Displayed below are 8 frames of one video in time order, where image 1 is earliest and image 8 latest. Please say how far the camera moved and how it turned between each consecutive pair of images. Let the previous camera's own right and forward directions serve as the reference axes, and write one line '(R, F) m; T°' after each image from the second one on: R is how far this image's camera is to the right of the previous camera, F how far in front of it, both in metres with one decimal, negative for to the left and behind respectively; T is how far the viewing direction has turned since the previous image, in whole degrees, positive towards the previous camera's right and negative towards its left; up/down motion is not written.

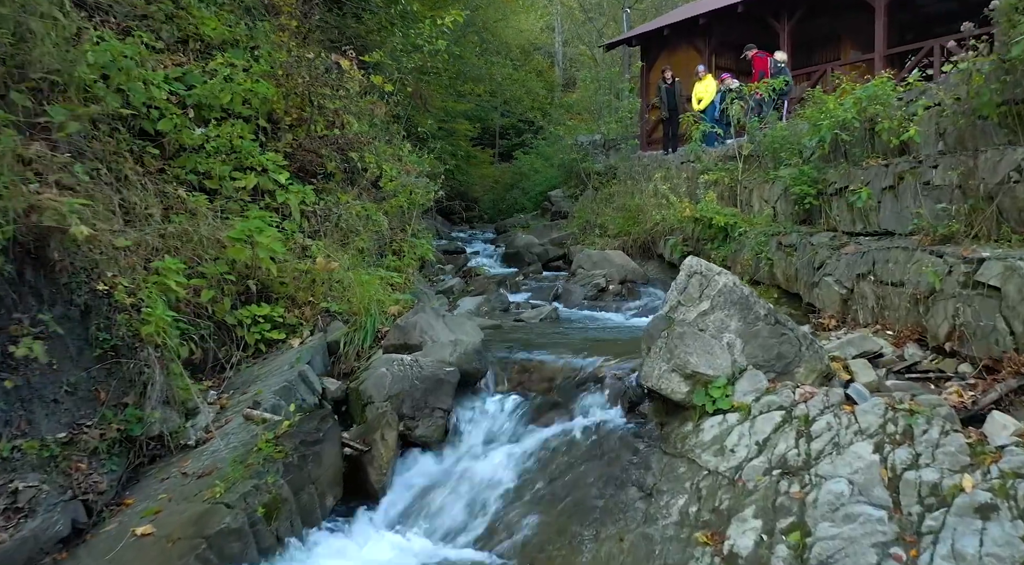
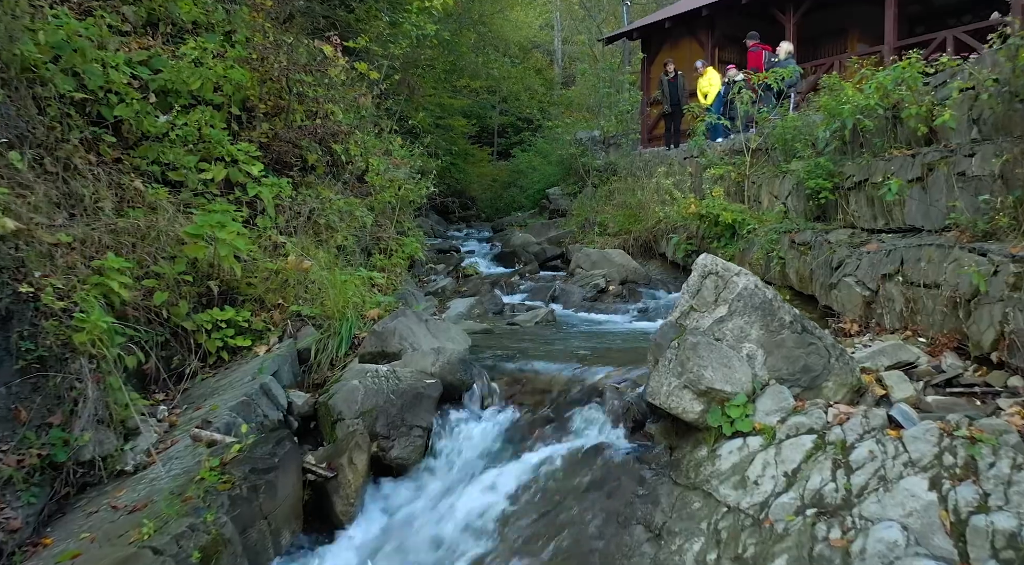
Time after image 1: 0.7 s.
(+0.1, +0.6) m; 0°
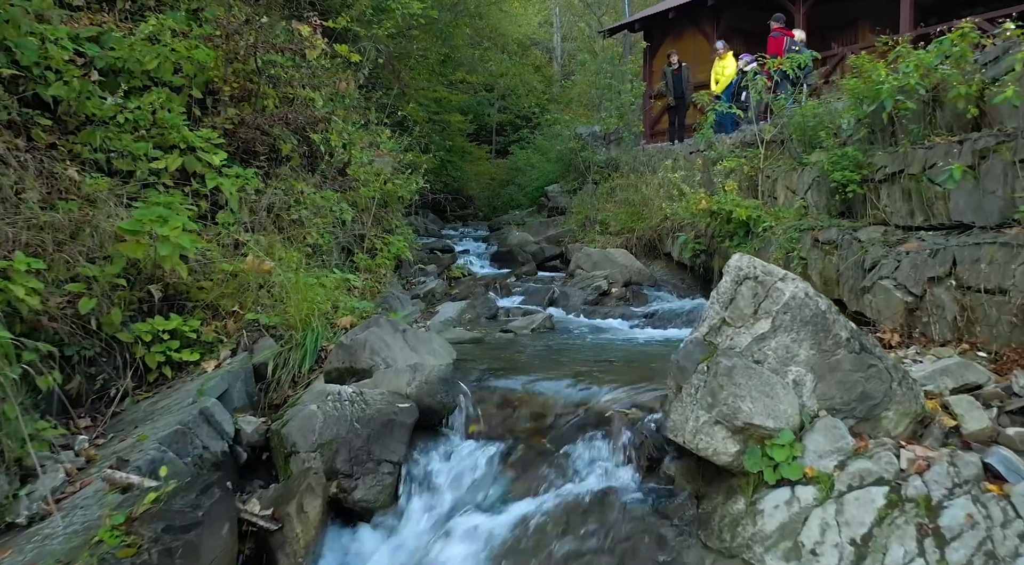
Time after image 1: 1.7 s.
(+0.1, +0.8) m; 0°
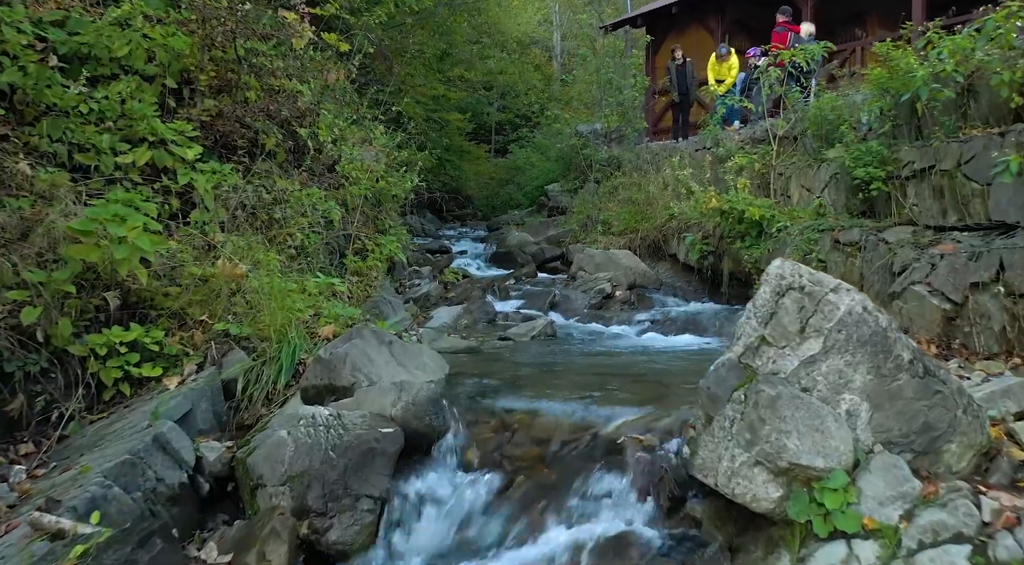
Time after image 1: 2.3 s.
(0.0, +0.5) m; 0°
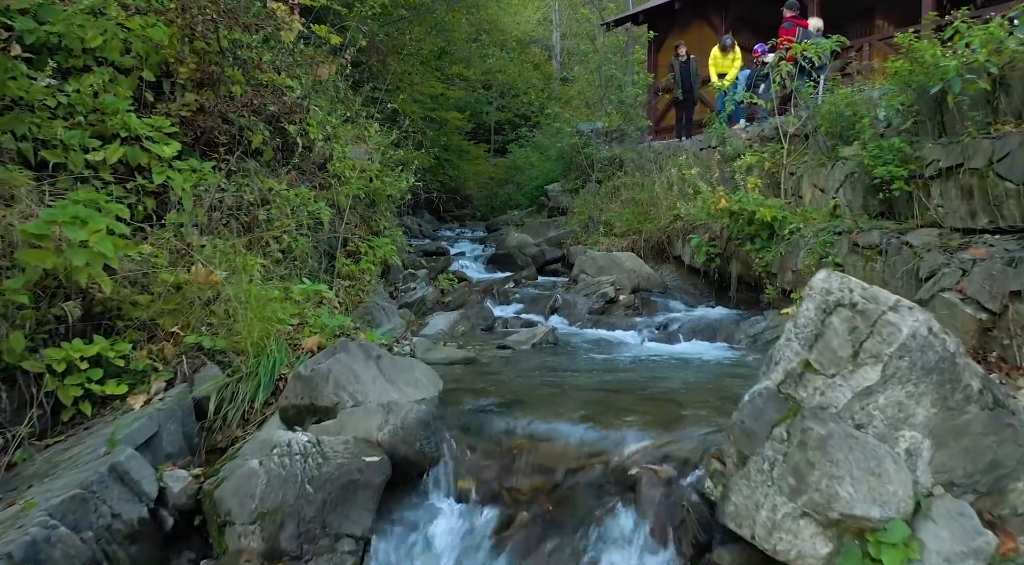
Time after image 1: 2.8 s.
(0.0, +0.4) m; 0°
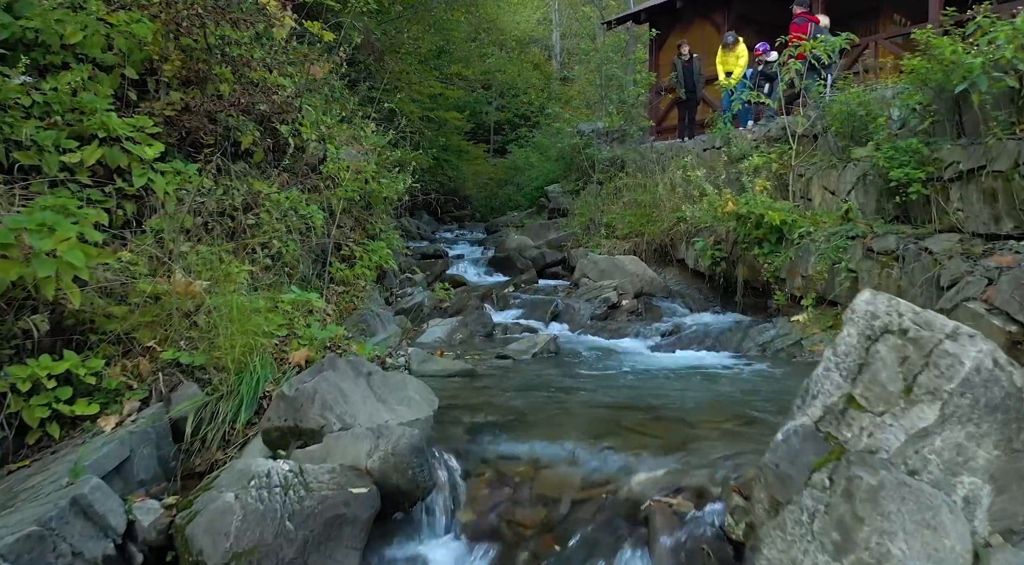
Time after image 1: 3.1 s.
(0.0, +0.3) m; 0°
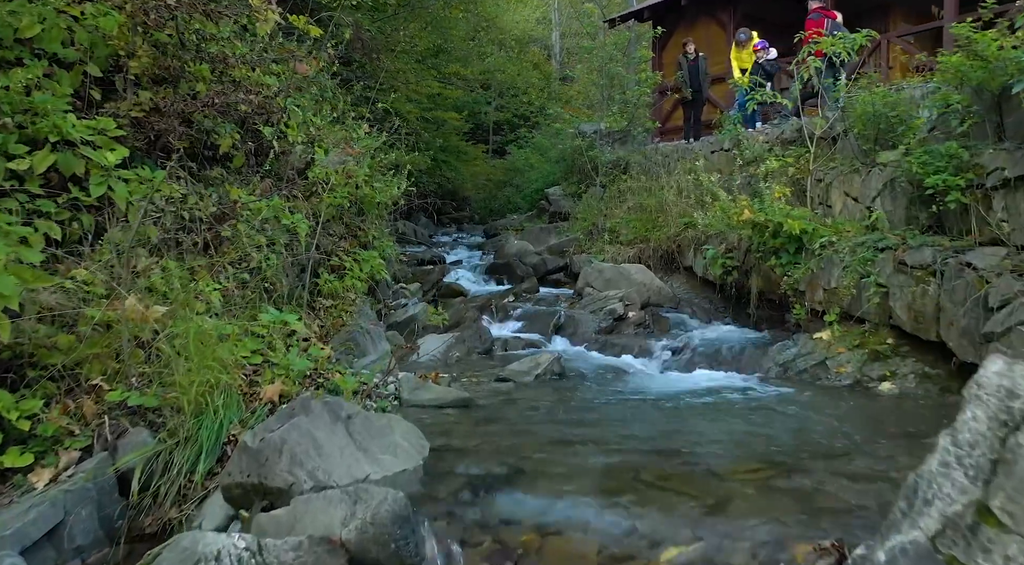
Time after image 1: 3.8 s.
(0.0, +0.5) m; 0°
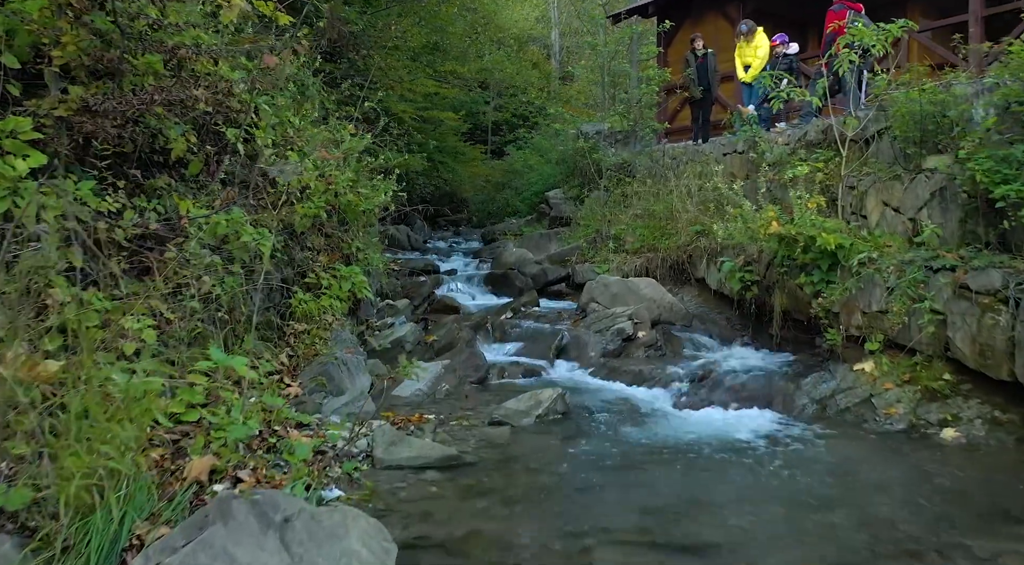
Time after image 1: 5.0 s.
(0.0, +0.8) m; 0°
